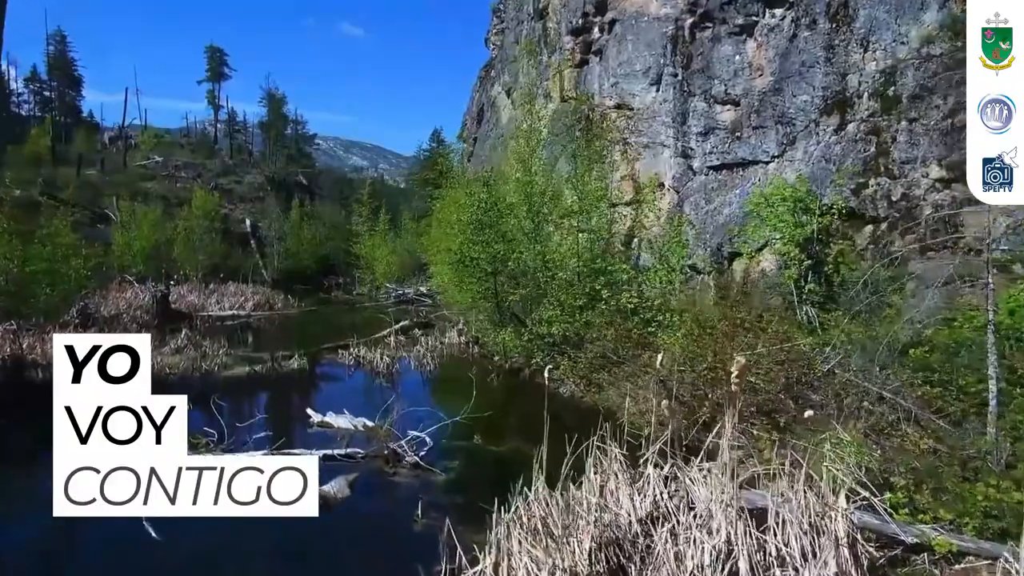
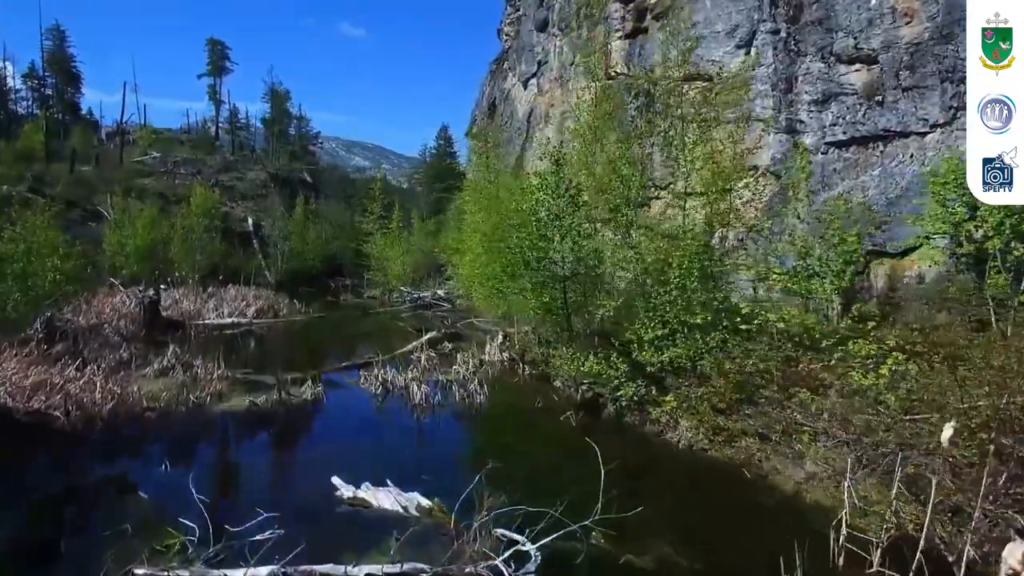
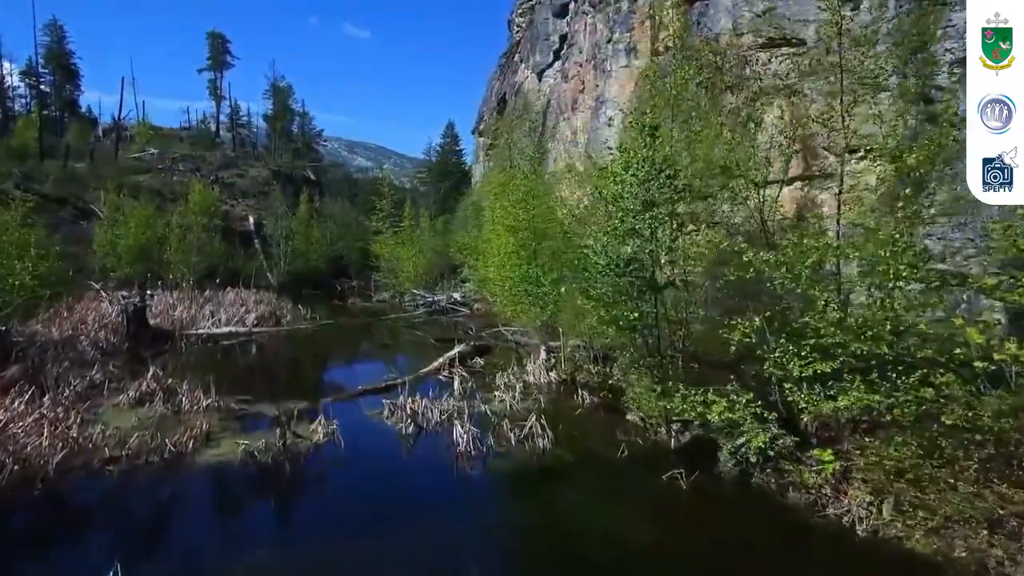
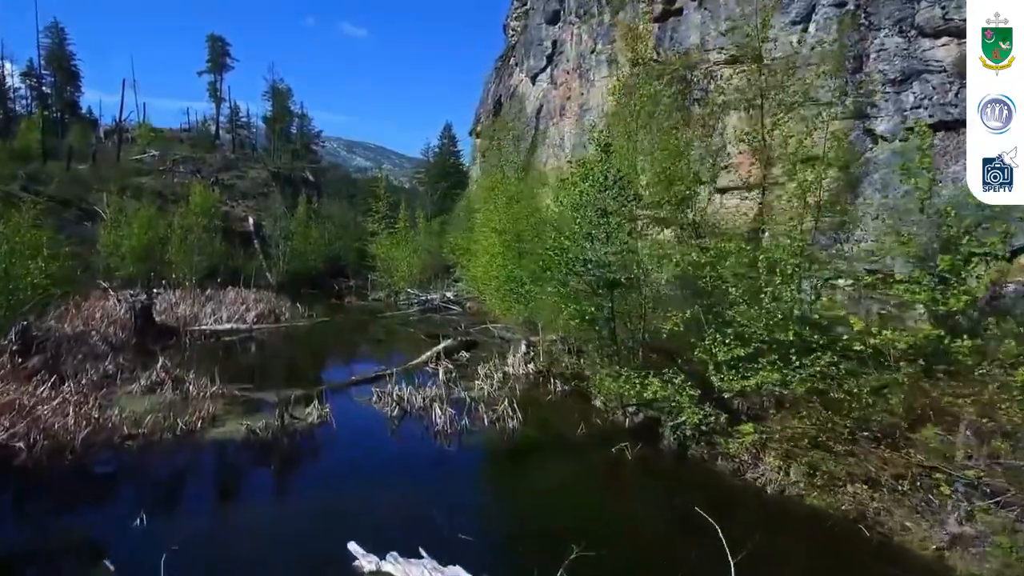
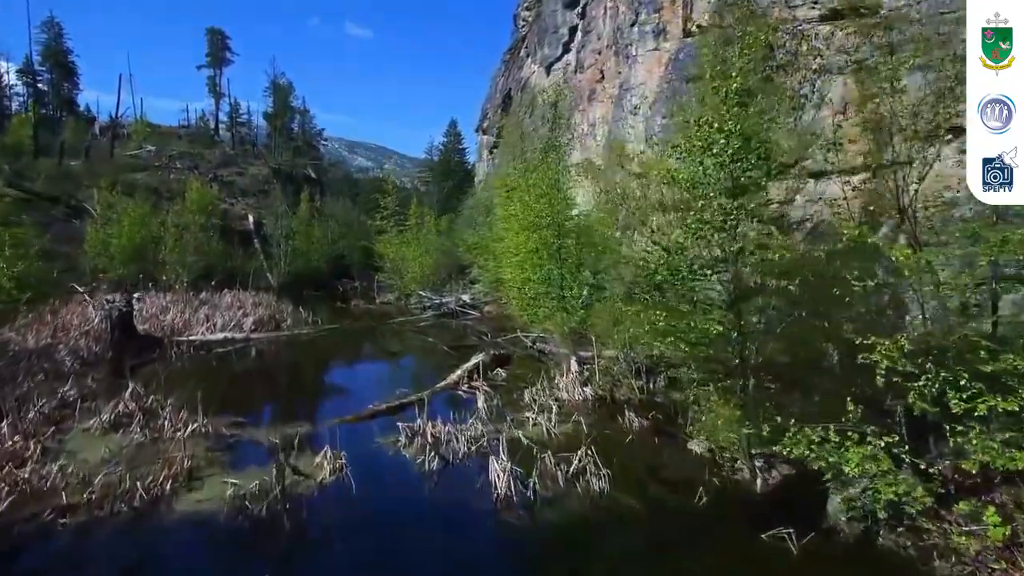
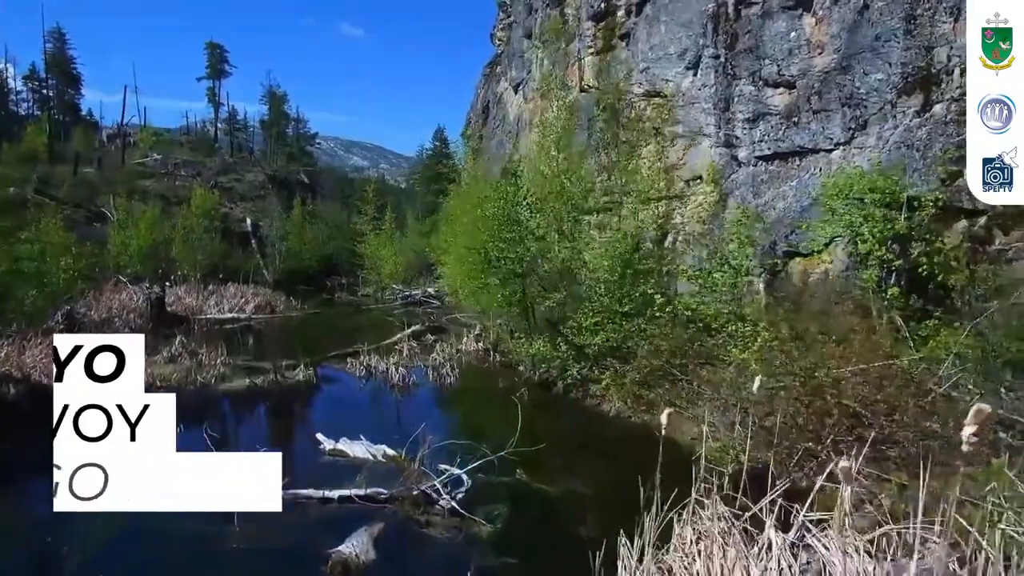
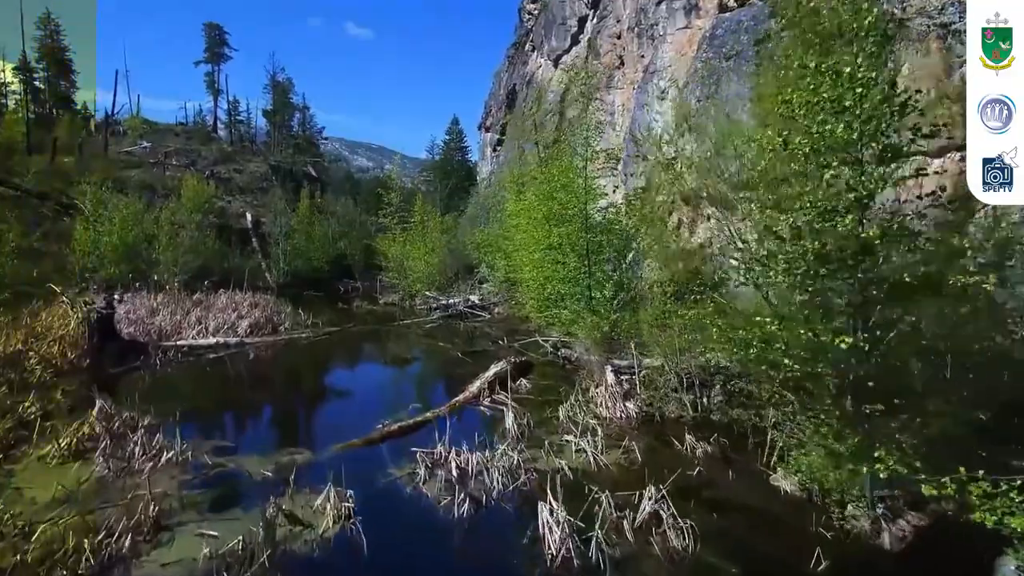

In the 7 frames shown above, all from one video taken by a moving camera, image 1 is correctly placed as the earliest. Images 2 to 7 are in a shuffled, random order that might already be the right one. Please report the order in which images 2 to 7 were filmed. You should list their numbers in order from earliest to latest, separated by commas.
6, 2, 4, 3, 5, 7
